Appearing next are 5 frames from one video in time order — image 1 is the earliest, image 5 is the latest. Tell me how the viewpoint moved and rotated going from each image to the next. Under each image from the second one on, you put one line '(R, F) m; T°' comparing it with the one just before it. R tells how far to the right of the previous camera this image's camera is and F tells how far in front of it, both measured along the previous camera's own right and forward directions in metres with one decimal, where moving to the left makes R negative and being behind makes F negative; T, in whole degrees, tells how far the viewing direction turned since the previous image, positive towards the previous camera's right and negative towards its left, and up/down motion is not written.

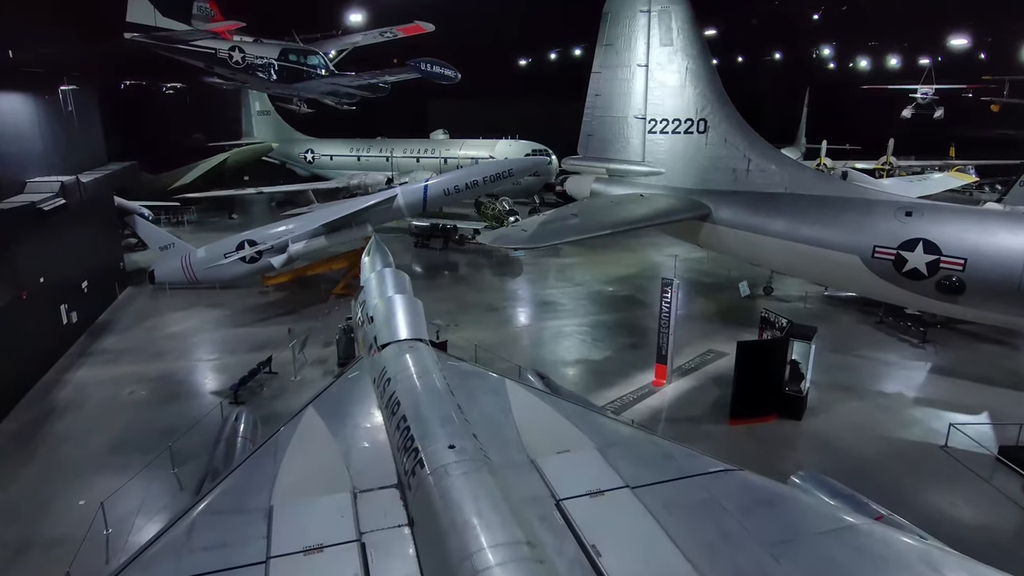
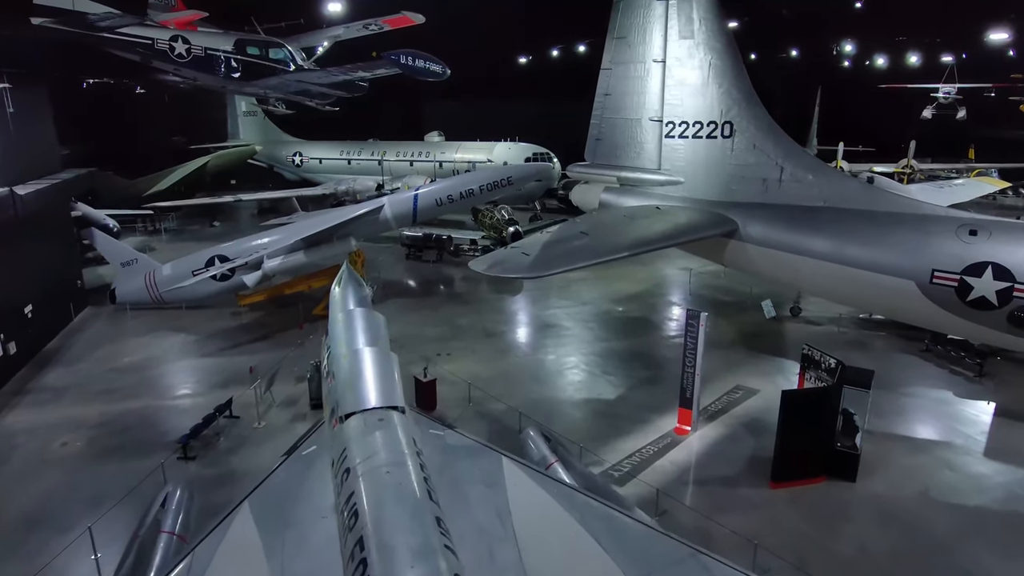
(0.0, +1.4) m; 0°
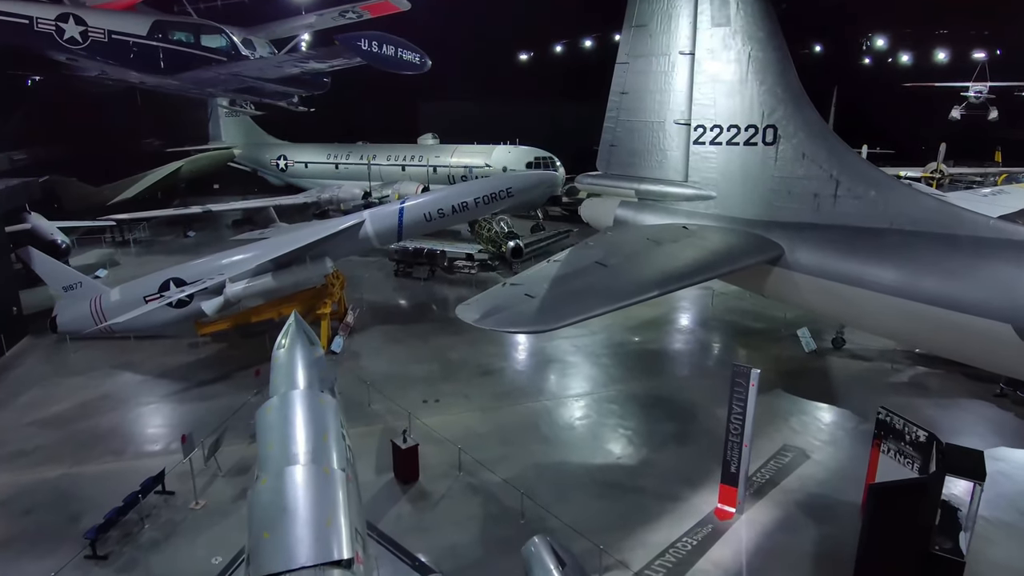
(0.0, +1.6) m; 0°
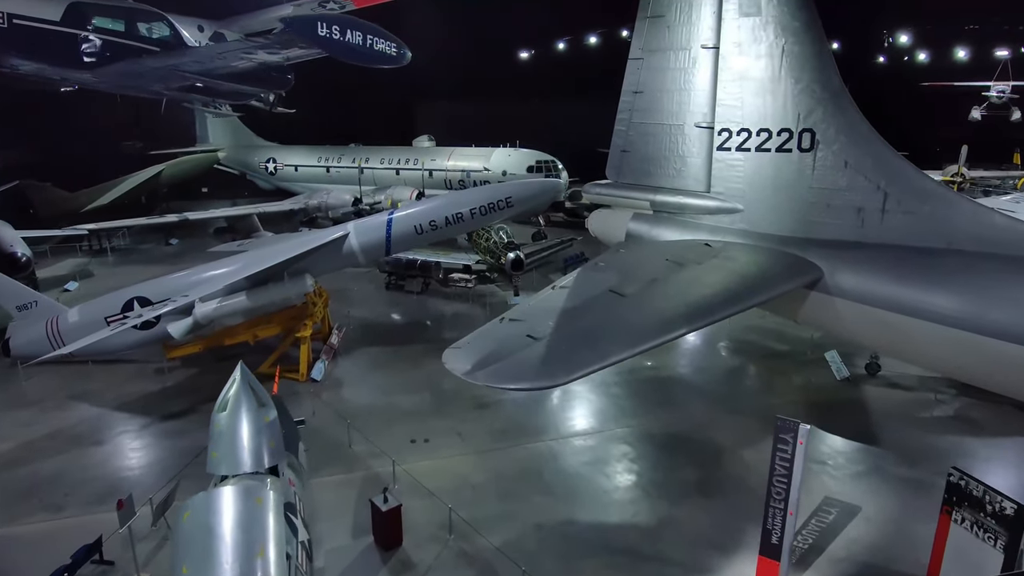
(0.0, +1.0) m; 0°
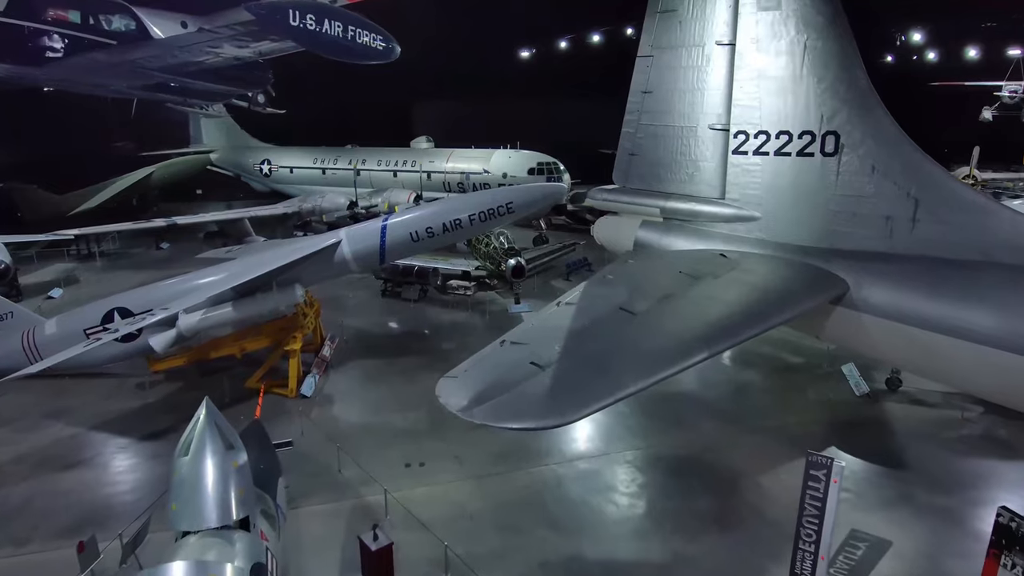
(0.0, +0.5) m; 0°
